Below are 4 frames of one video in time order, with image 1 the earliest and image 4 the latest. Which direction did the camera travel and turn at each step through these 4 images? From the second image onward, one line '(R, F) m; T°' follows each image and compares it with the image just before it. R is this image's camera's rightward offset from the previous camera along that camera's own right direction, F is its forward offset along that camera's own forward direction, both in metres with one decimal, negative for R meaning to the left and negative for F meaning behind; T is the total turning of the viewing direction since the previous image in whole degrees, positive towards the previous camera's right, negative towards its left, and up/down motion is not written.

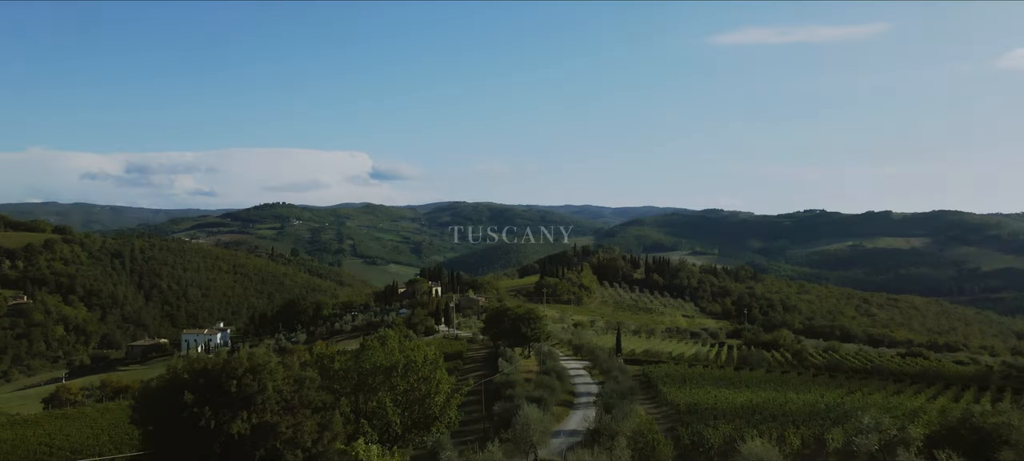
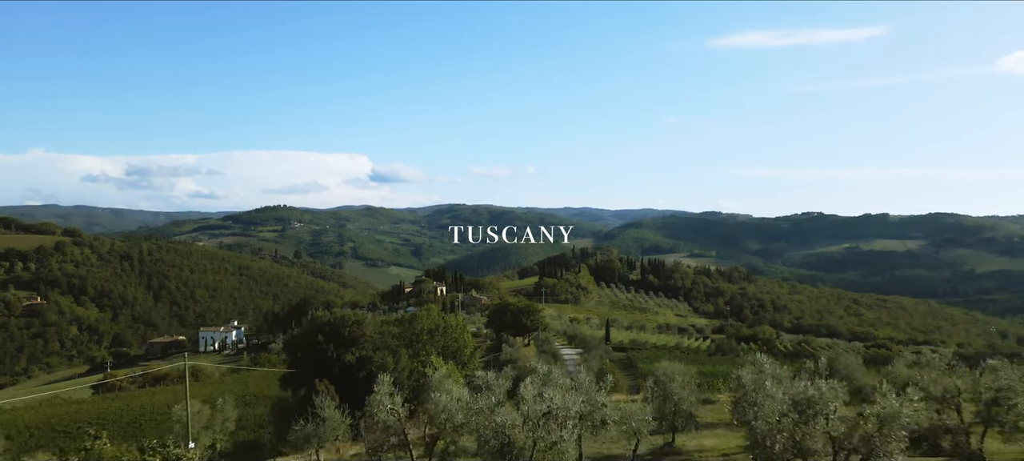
(-0.1, -4.1) m; 0°
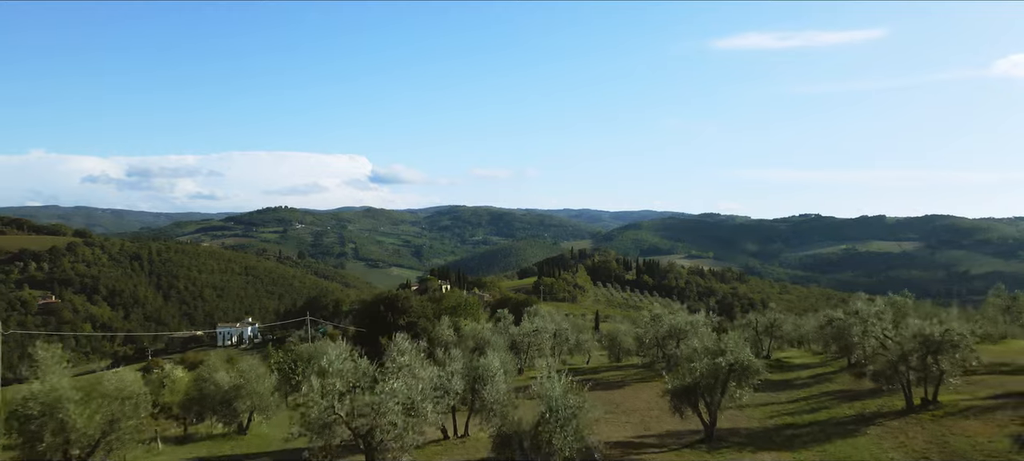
(-0.1, -4.7) m; 0°
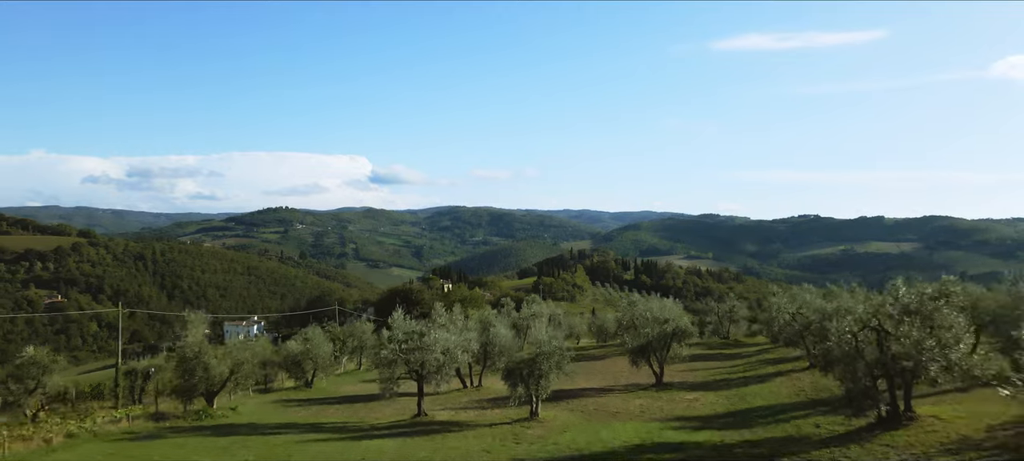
(0.0, -2.0) m; 0°
